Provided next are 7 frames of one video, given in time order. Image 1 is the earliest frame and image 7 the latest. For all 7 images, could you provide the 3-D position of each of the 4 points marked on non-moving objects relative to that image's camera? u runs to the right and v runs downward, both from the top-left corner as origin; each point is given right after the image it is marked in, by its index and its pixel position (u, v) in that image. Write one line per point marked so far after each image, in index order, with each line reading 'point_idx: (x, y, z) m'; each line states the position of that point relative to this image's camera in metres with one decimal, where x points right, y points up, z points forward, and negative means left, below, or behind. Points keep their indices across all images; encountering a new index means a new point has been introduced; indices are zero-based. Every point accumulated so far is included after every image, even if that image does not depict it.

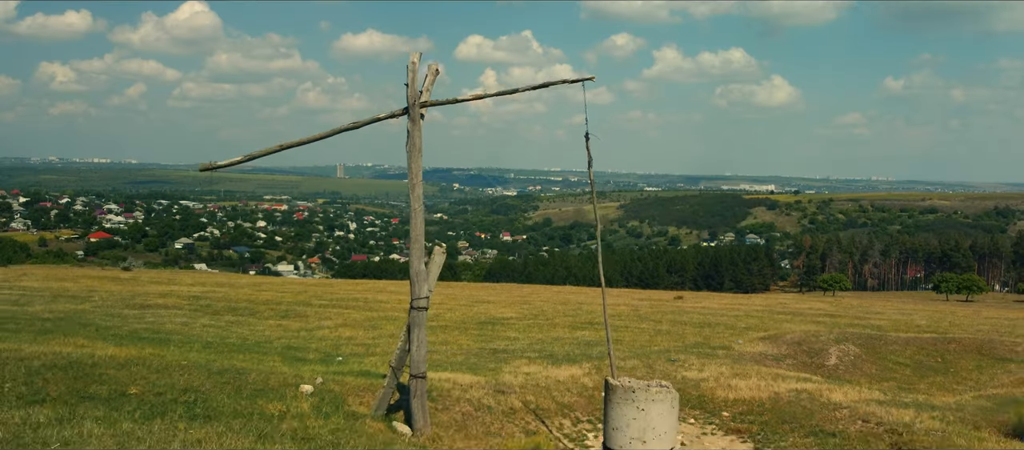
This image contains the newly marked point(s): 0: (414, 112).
0: (-1.1, +1.3, +8.3) m
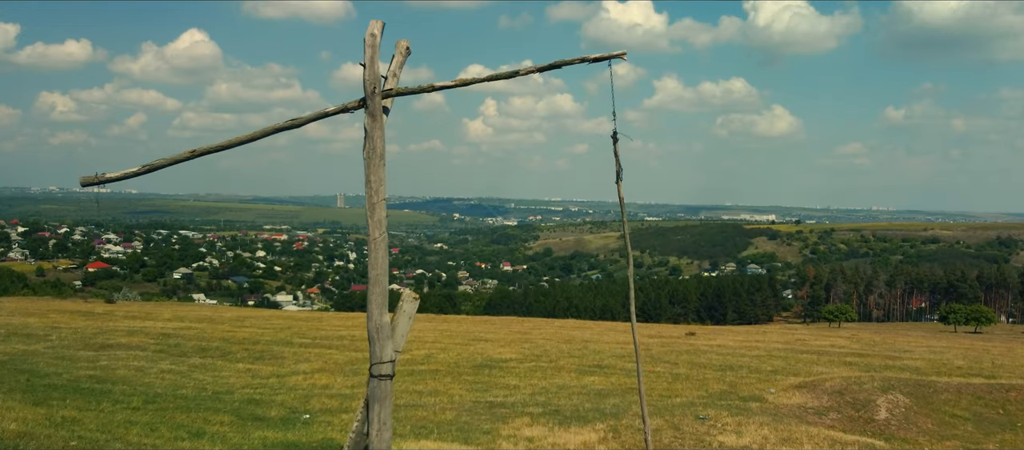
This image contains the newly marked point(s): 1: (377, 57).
0: (-1.1, +1.0, +6.0) m
1: (-1.1, +1.4, +6.1) m
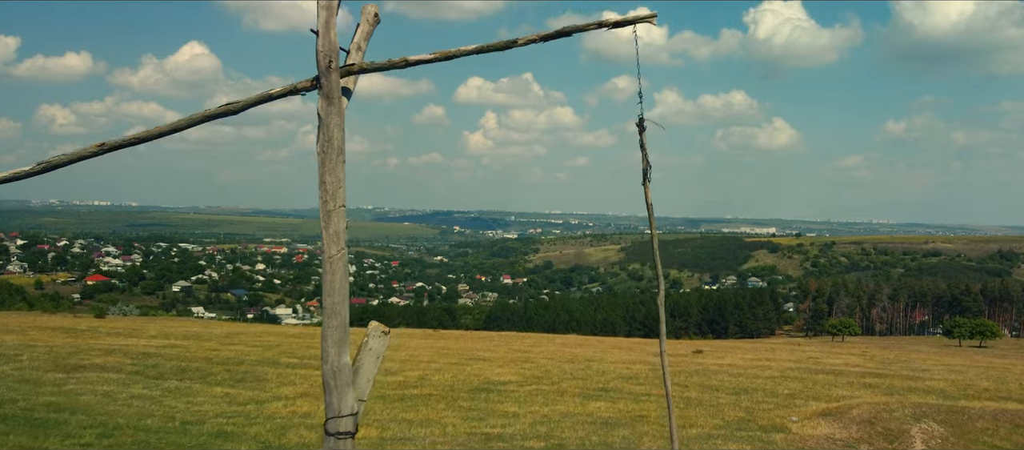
0: (-1.1, +0.9, +4.7) m
1: (-1.1, +1.3, +4.7) m
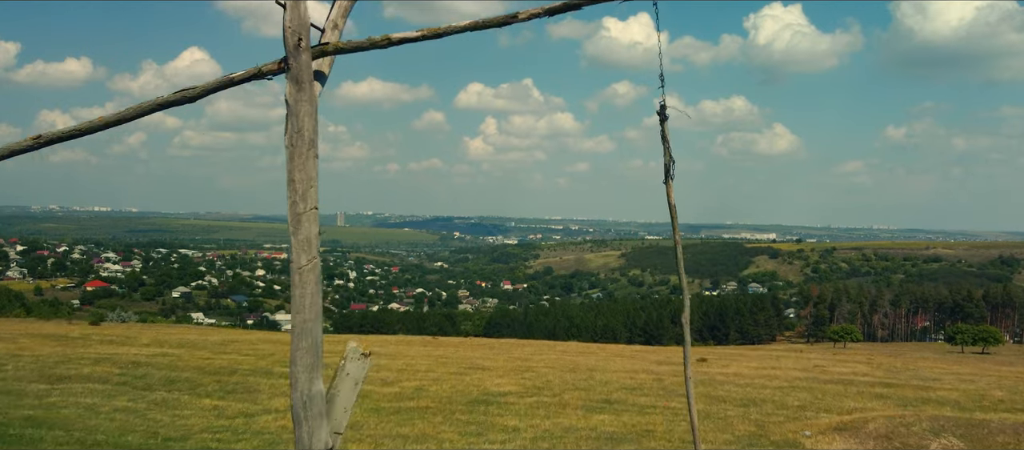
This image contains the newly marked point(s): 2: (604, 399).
0: (-1.1, +0.9, +4.1) m
1: (-1.1, +1.2, +4.1) m
2: (+2.4, -4.5, +19.6) m
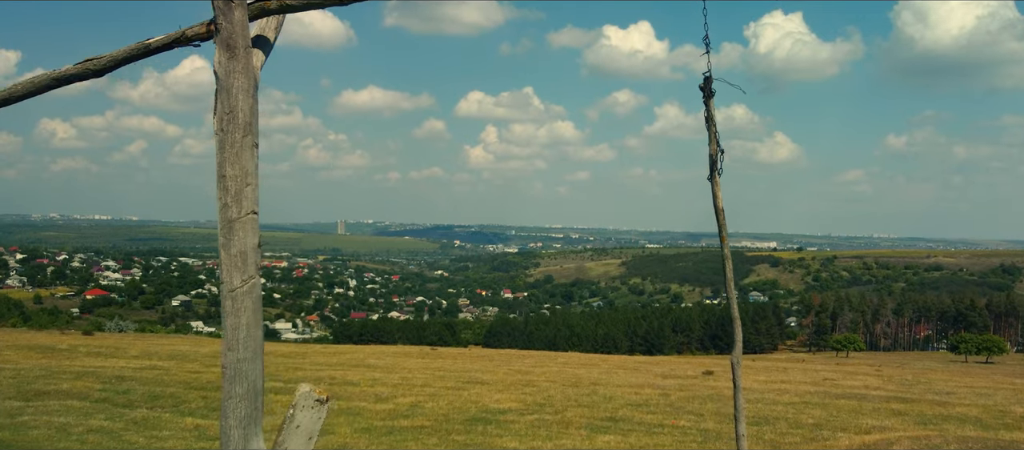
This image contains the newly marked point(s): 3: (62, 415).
0: (-1.2, +0.8, +3.1) m
1: (-1.1, +1.2, +3.2) m
2: (+2.4, -4.7, +18.6) m
3: (-10.0, -4.2, +16.8) m
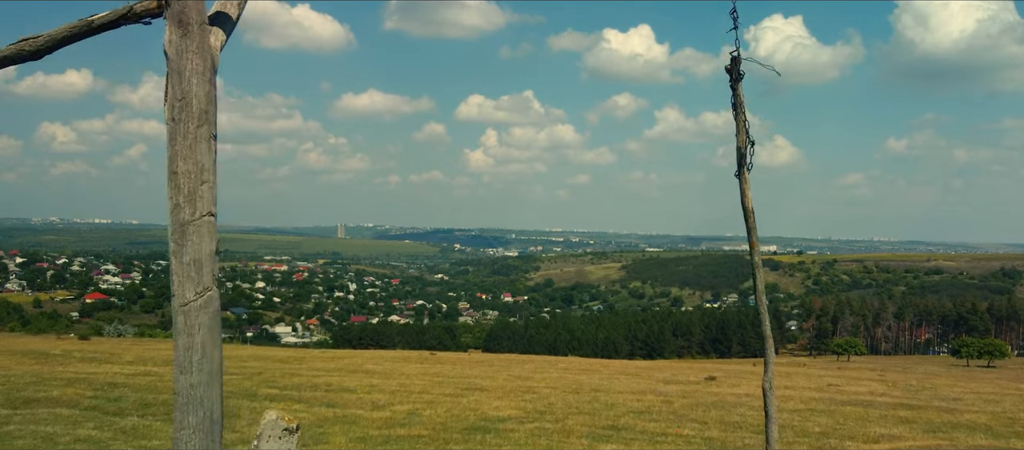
0: (-1.2, +0.8, +2.7) m
1: (-1.1, +1.2, +2.7) m
2: (+2.4, -4.8, +18.2) m
3: (-10.0, -4.3, +16.3) m
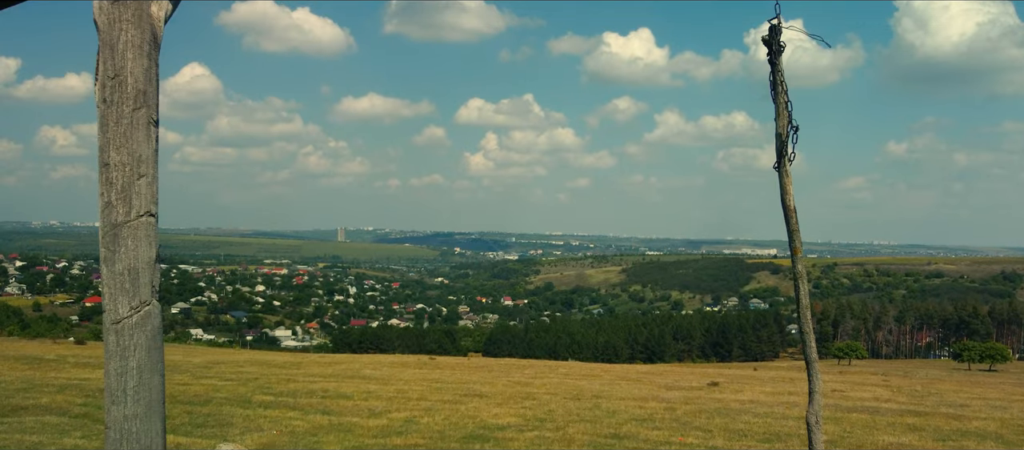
0: (-1.2, +0.8, +2.3) m
1: (-1.2, +1.2, +2.3) m
2: (+2.4, -4.9, +17.7) m
3: (-10.0, -4.4, +15.9) m
